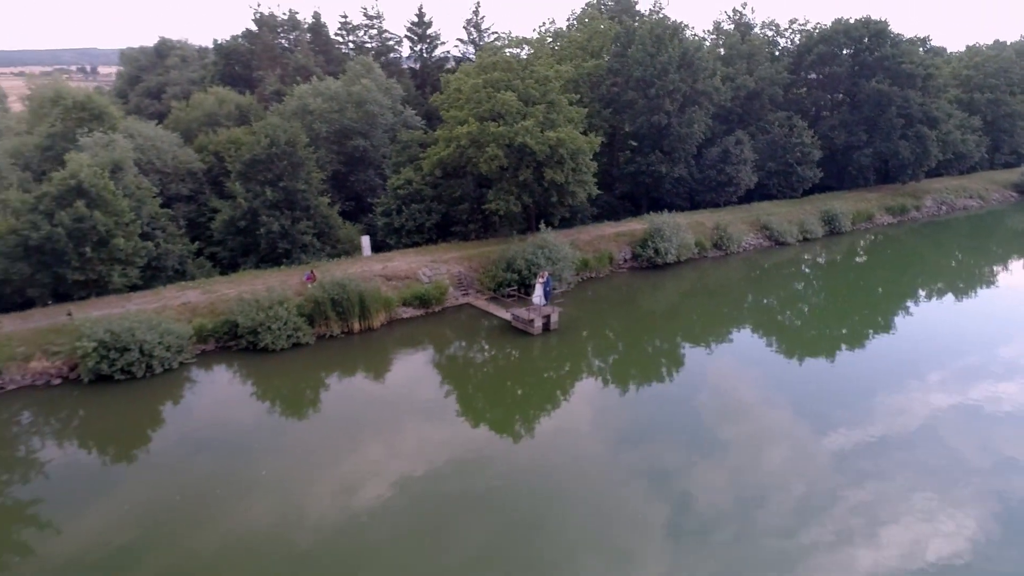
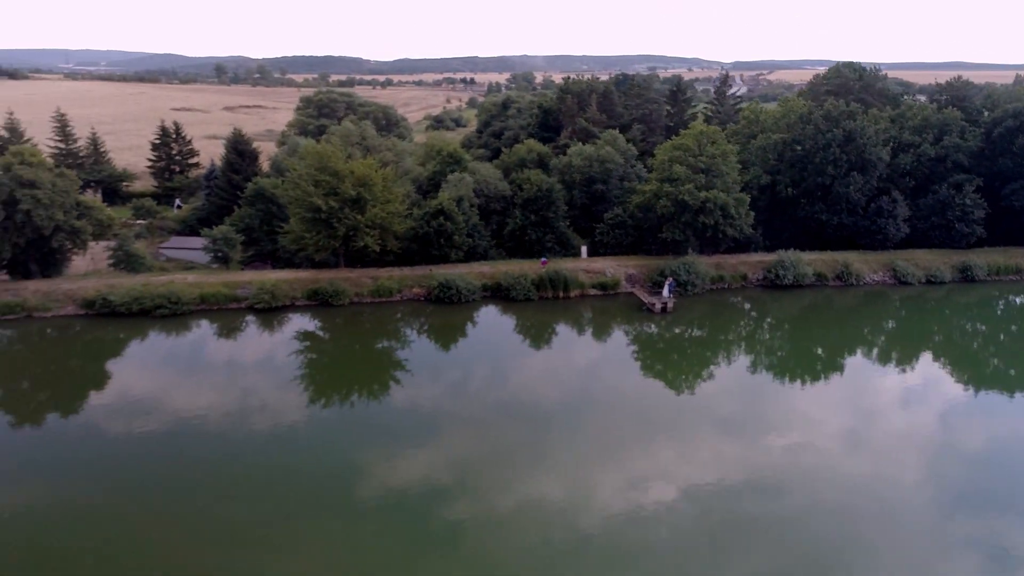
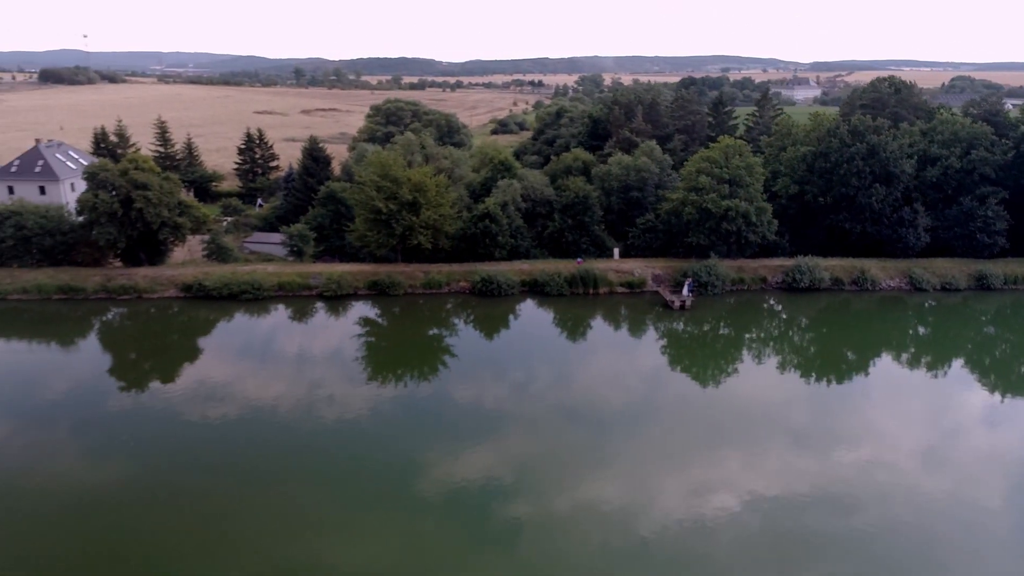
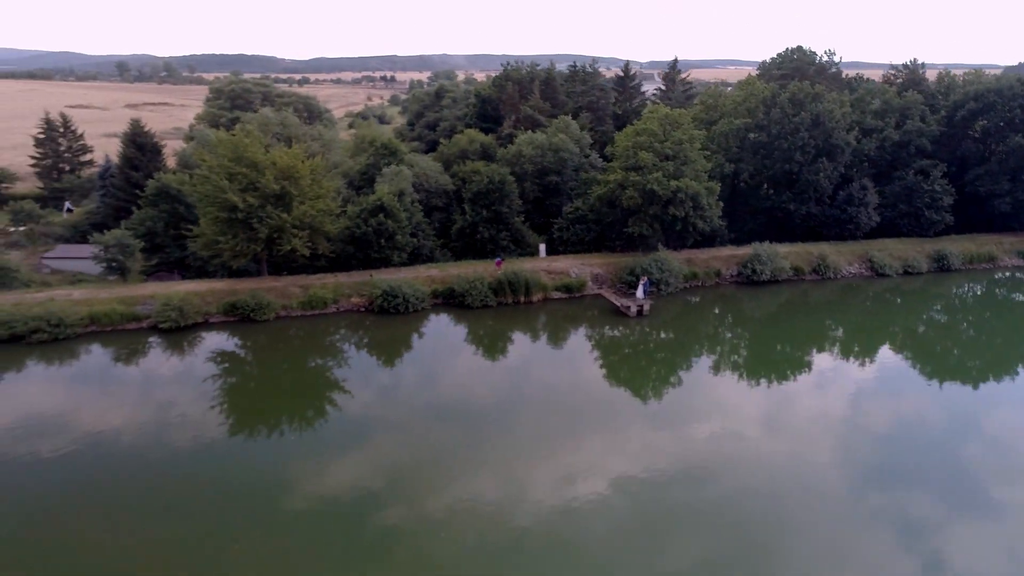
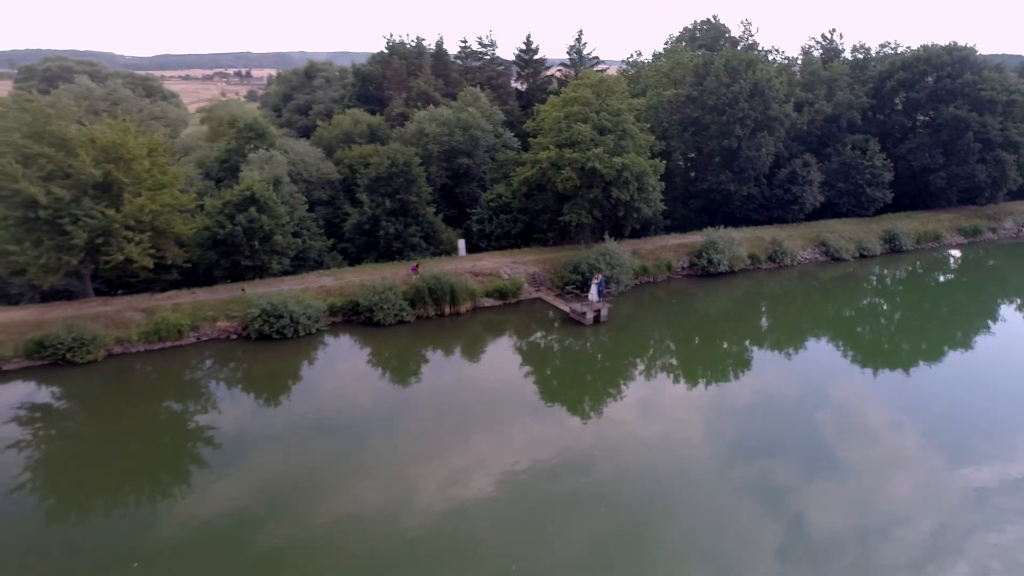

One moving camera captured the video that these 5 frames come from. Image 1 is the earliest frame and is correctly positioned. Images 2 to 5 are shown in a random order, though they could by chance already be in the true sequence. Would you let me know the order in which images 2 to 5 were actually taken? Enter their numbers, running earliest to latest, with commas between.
5, 4, 2, 3
